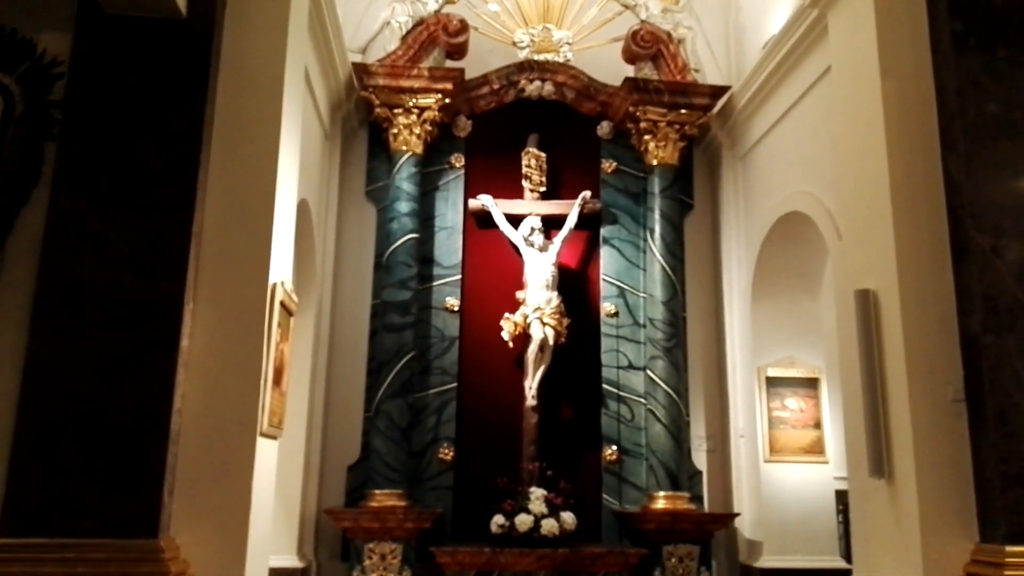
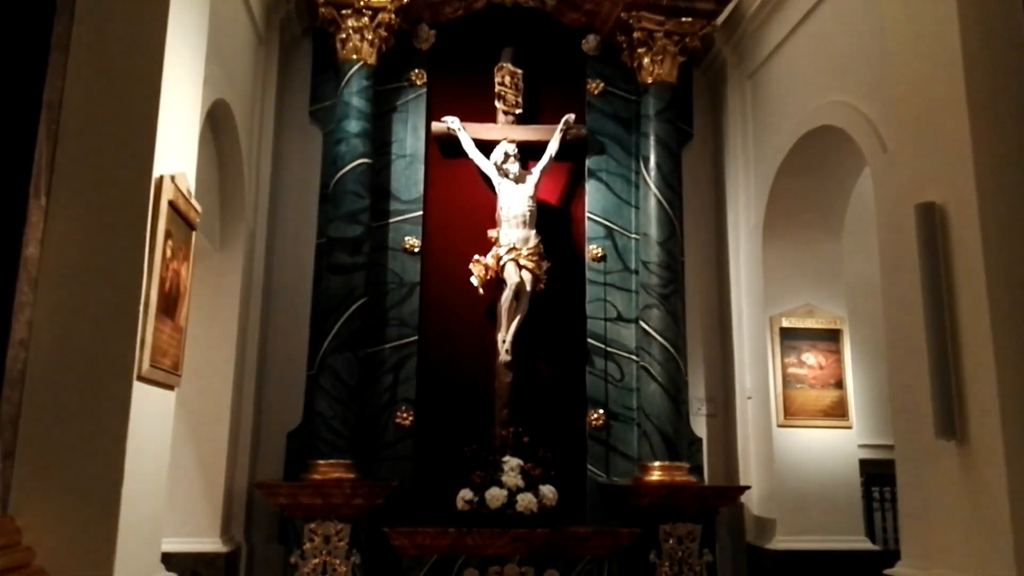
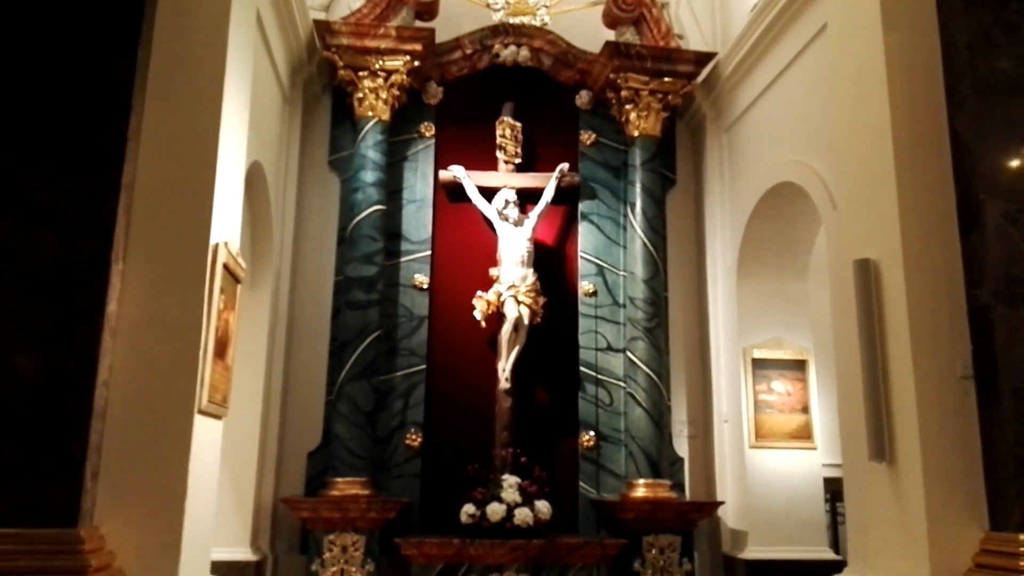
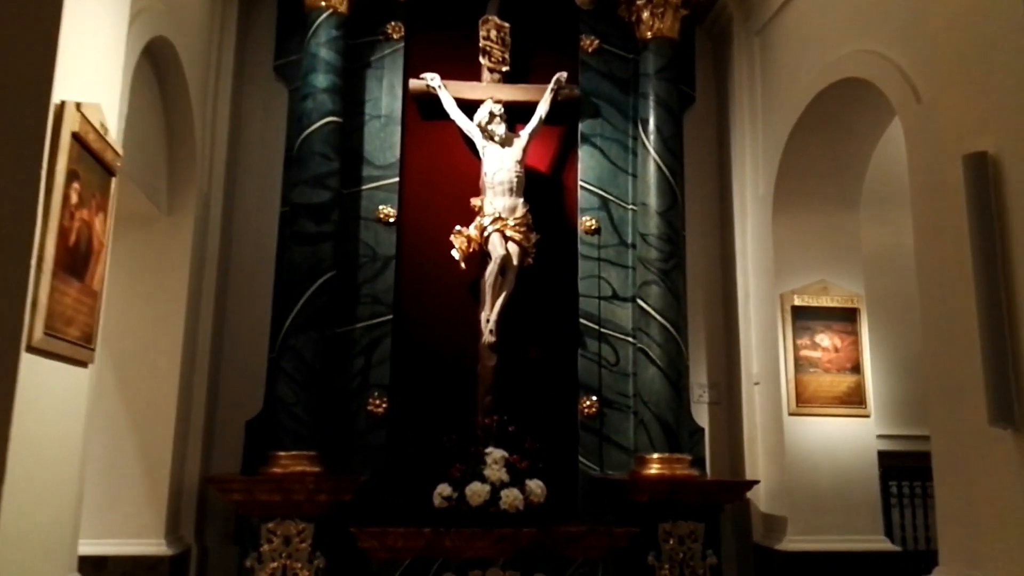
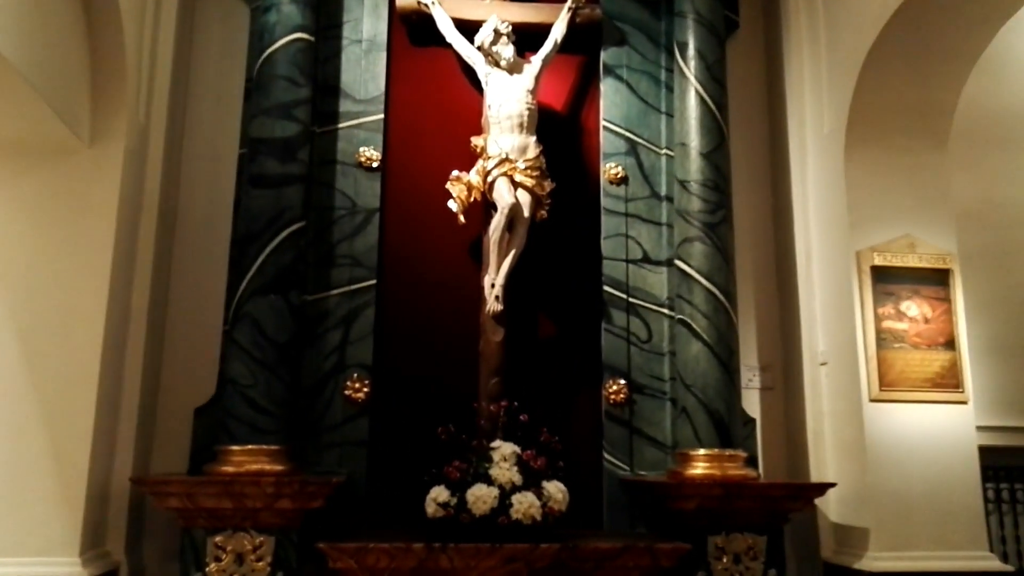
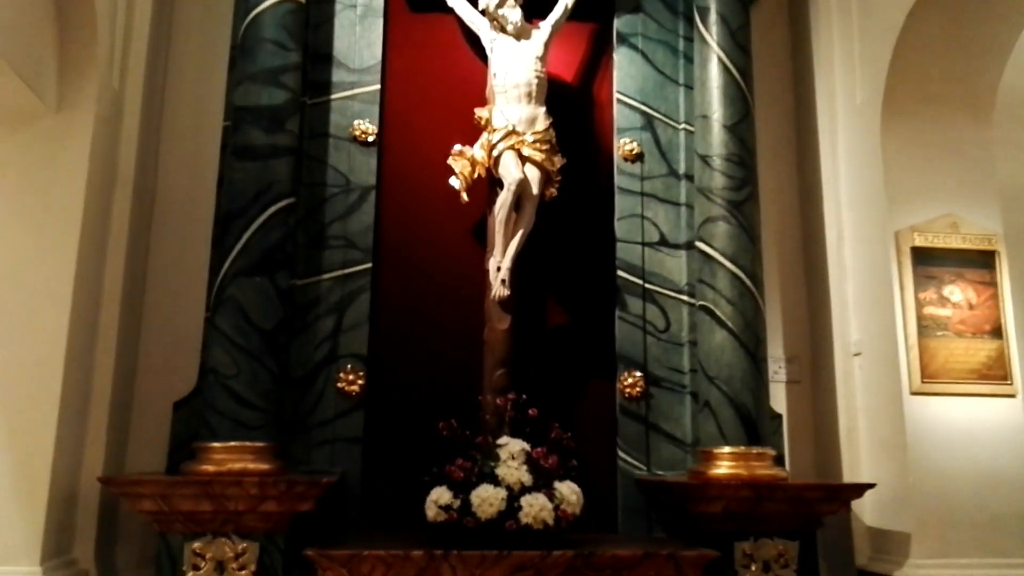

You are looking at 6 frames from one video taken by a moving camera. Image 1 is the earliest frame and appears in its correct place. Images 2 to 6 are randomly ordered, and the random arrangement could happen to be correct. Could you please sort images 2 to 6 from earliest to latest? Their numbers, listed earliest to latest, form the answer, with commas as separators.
3, 2, 4, 5, 6
